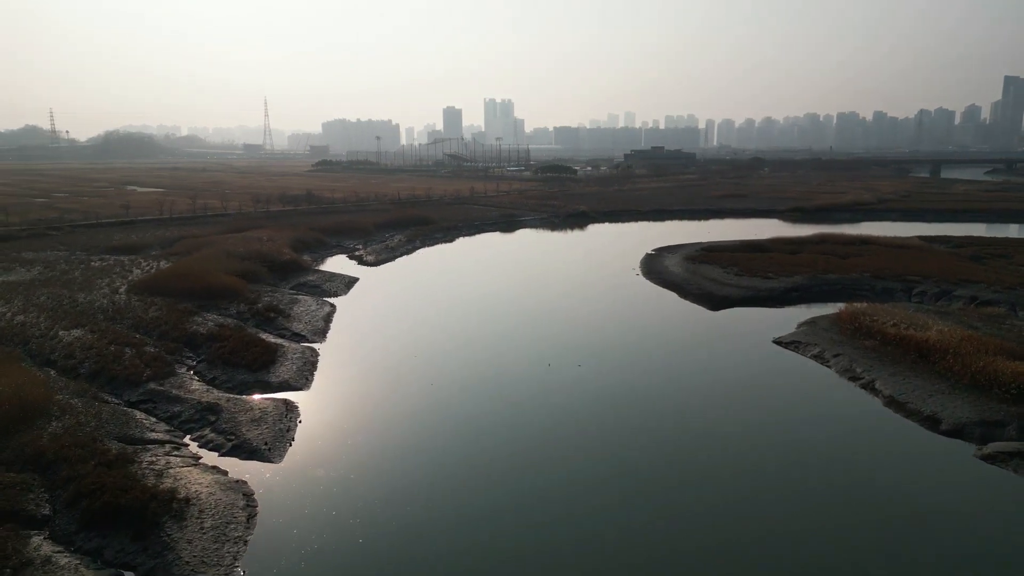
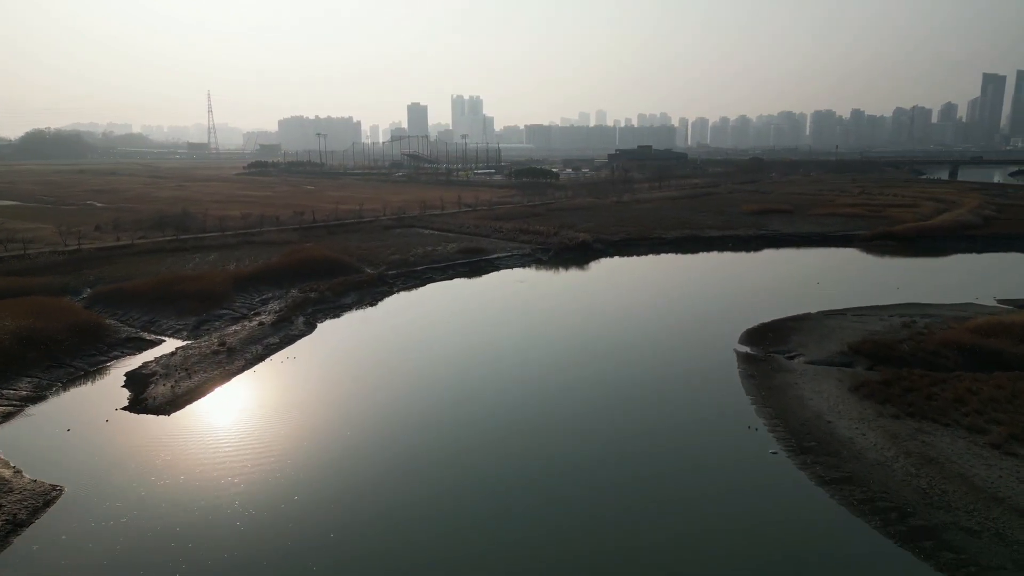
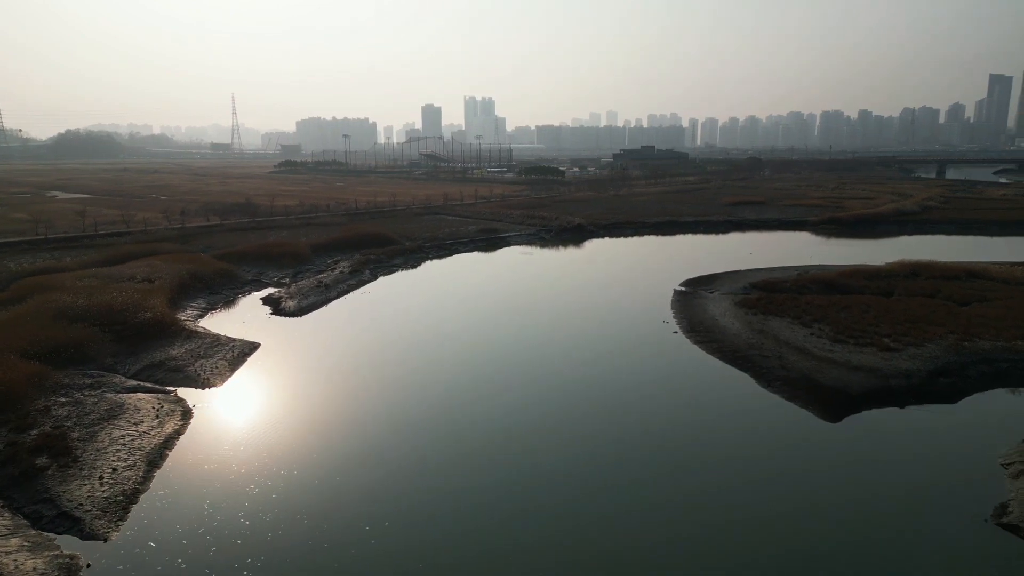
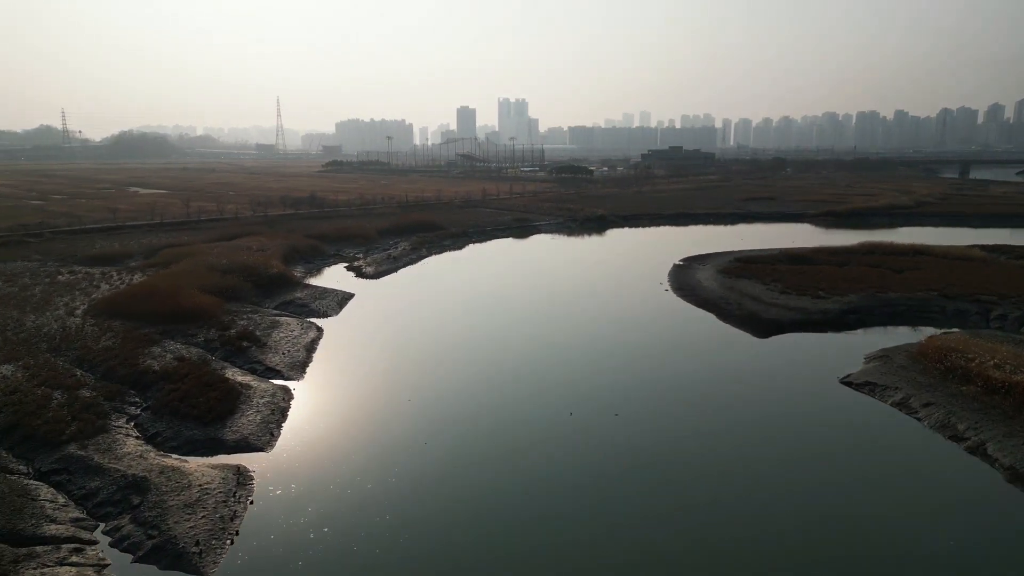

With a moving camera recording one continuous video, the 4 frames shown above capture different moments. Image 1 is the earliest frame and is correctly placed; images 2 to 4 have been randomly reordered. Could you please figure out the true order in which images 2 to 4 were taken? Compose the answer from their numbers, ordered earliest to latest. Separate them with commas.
4, 3, 2
